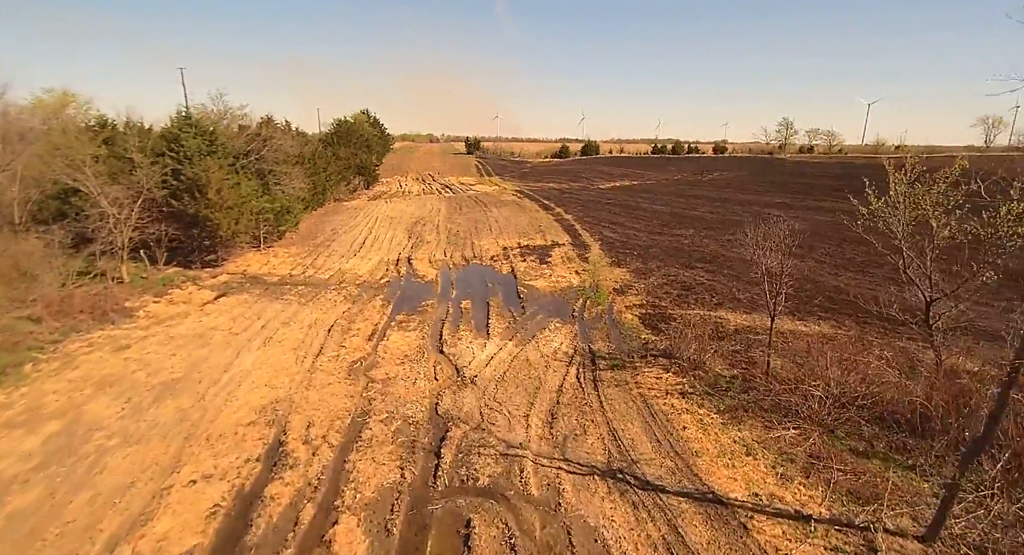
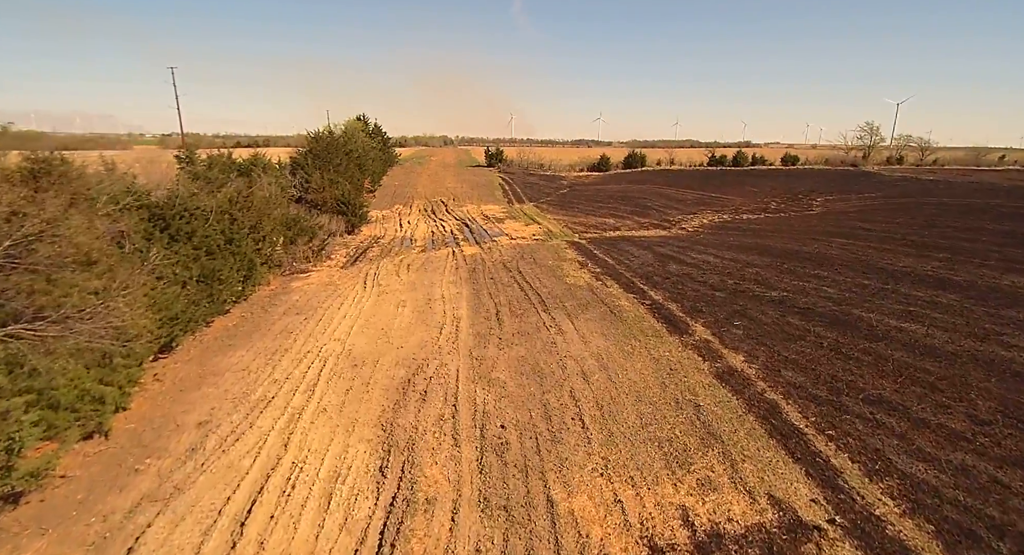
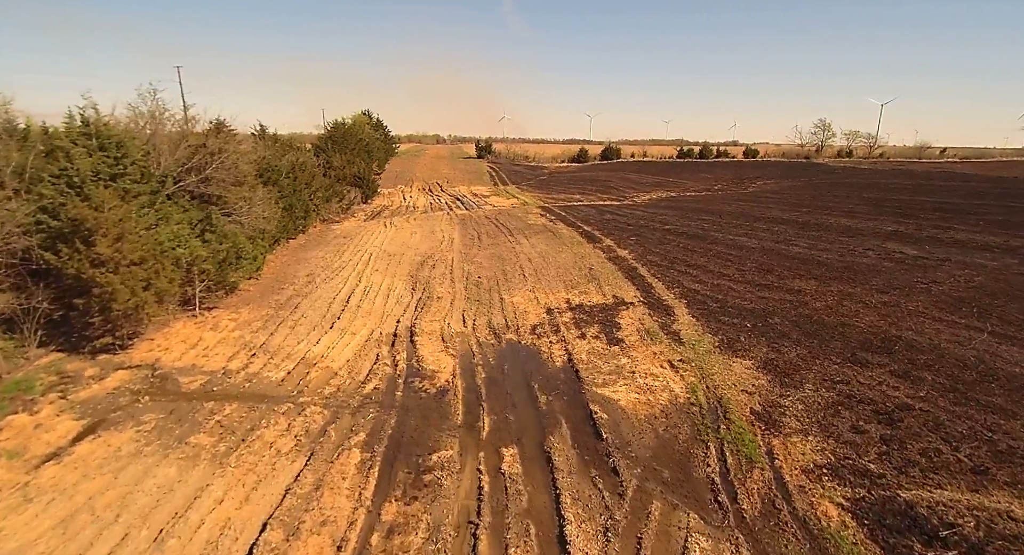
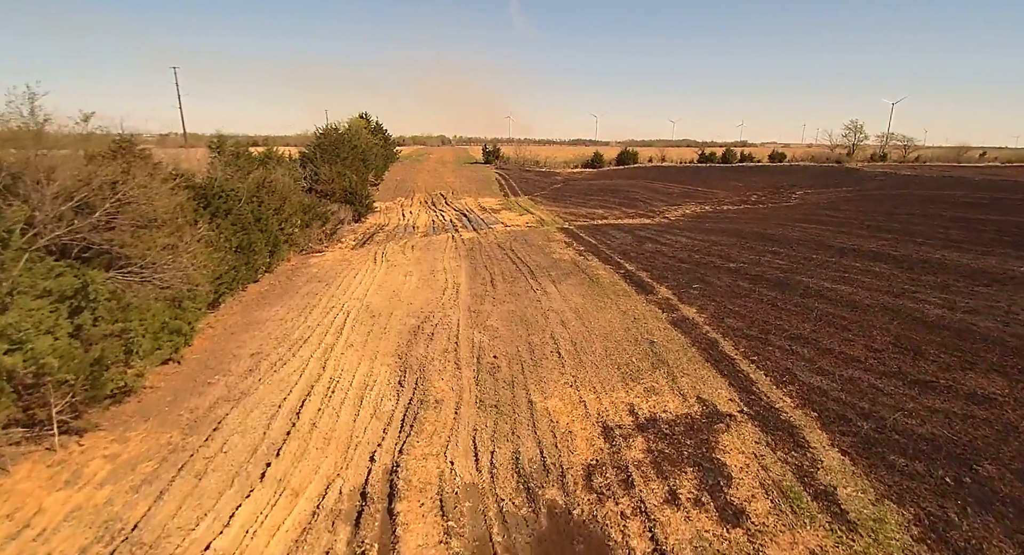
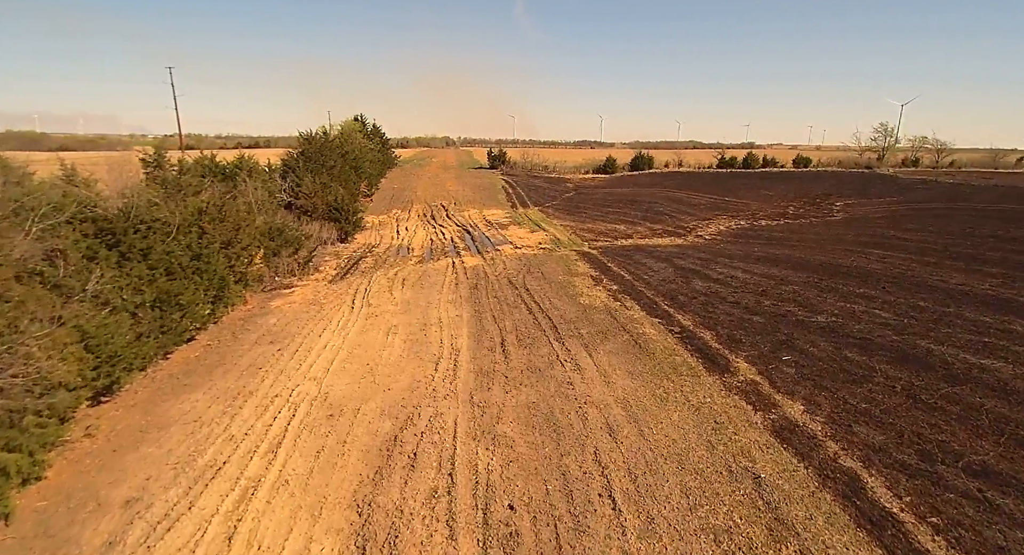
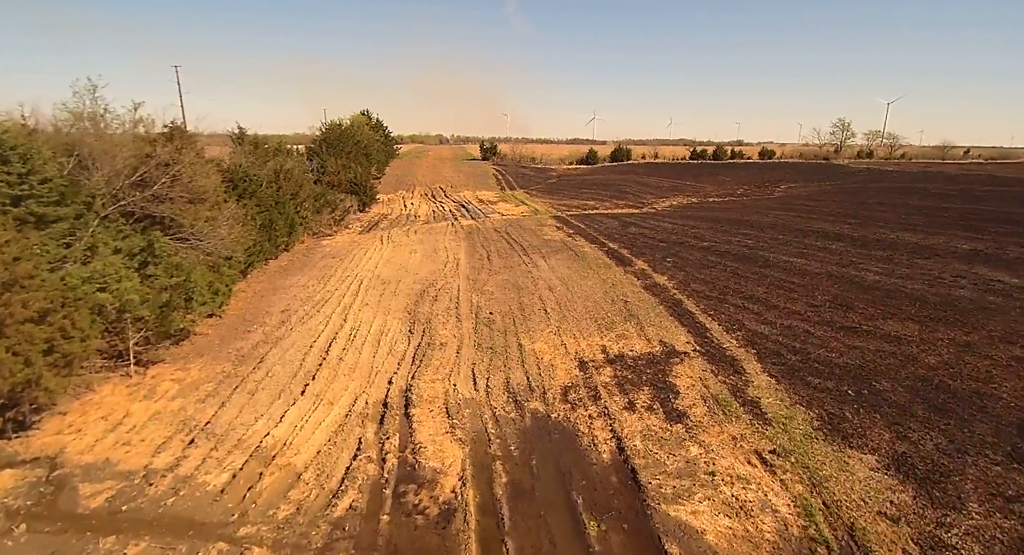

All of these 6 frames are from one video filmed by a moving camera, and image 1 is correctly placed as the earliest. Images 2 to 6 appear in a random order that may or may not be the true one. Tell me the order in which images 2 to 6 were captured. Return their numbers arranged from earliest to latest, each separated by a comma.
3, 6, 4, 2, 5
